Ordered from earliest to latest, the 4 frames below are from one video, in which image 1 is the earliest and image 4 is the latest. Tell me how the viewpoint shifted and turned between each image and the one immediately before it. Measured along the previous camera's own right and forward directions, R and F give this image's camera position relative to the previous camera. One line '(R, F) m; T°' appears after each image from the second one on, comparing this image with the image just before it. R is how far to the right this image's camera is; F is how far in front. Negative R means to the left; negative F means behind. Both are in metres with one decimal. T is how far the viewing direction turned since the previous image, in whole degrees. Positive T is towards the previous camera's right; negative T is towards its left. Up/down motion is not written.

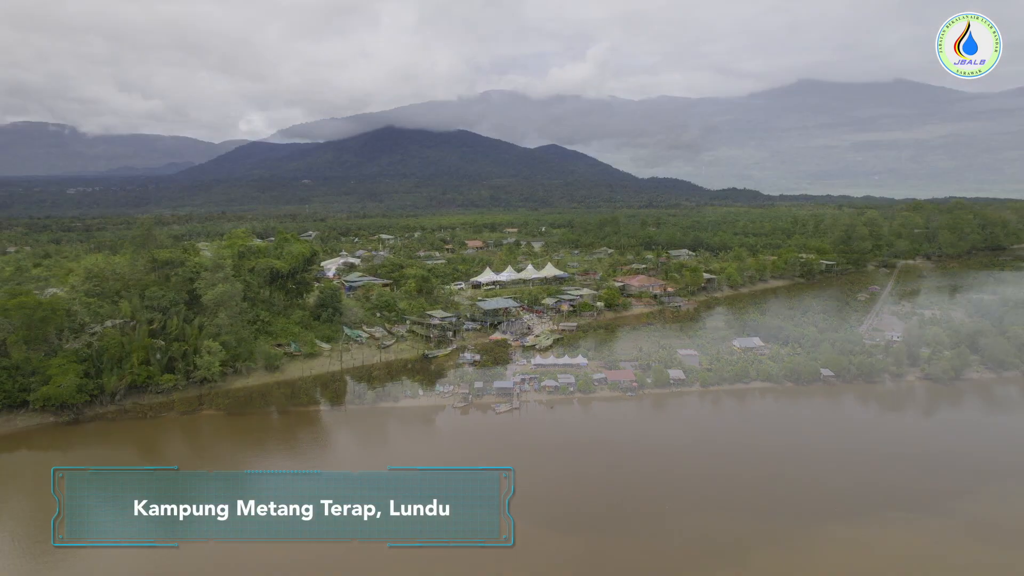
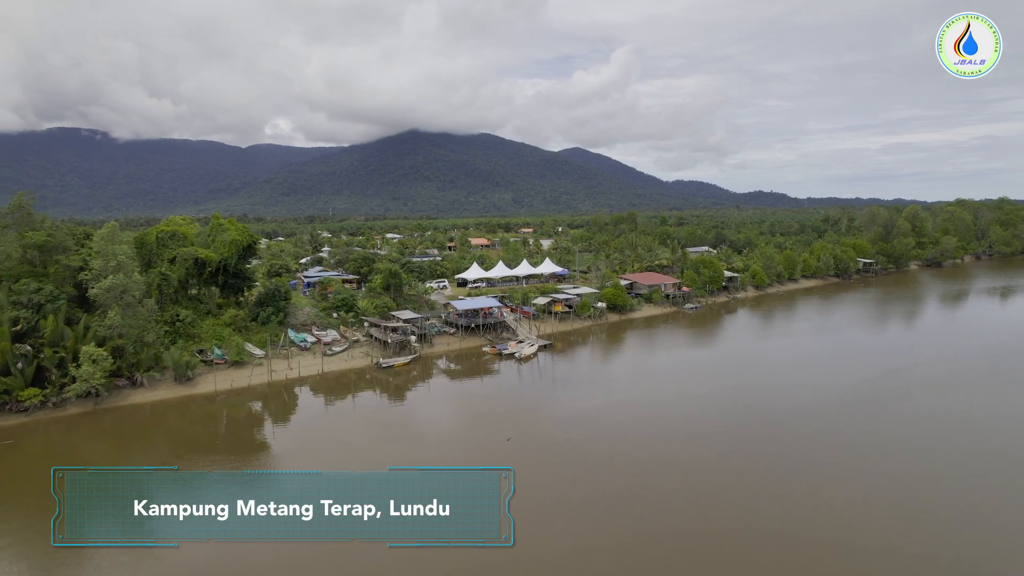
(+1.3, +3.1) m; -2°
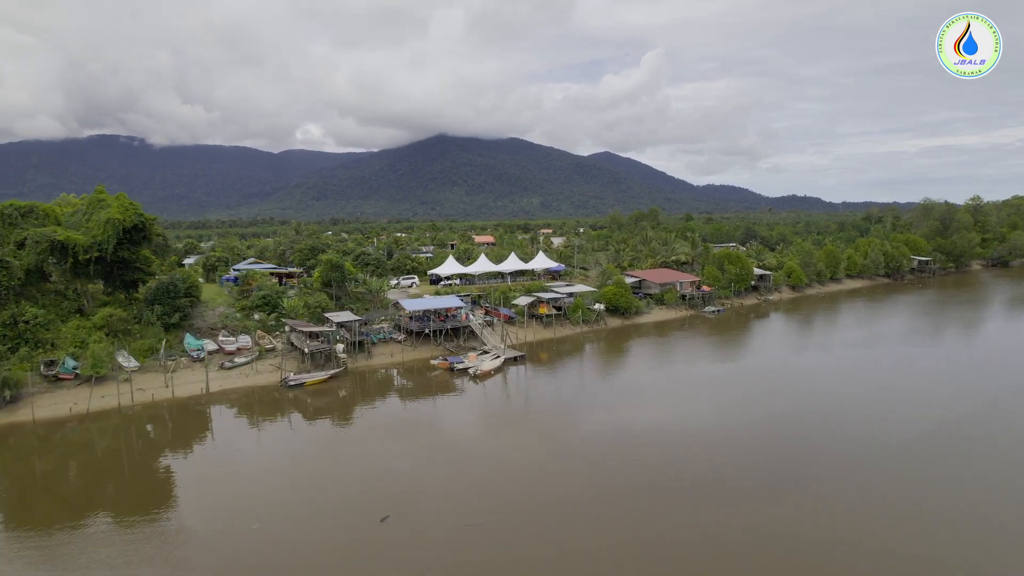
(+1.6, +3.7) m; -3°
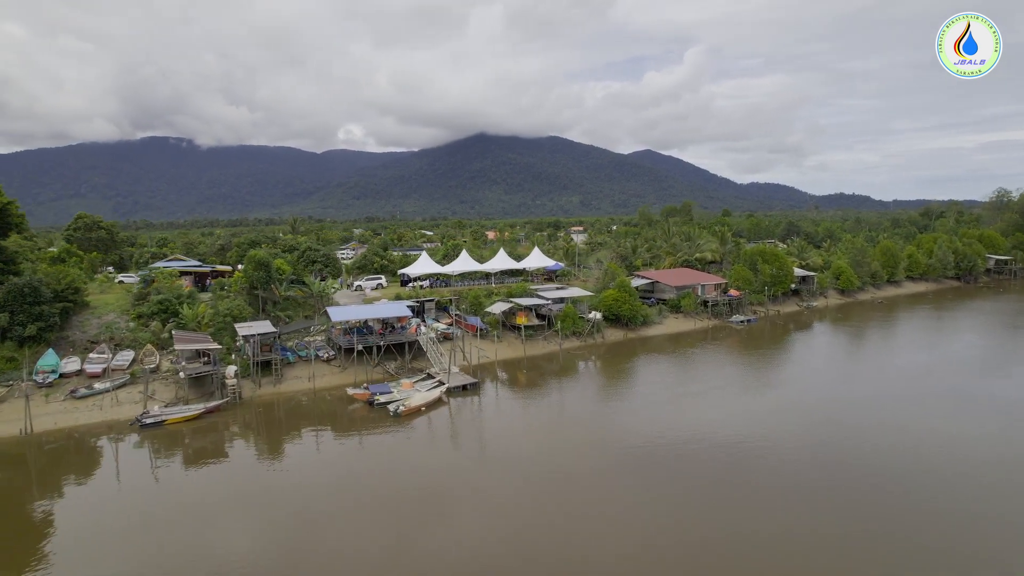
(+1.6, +3.1) m; -4°
